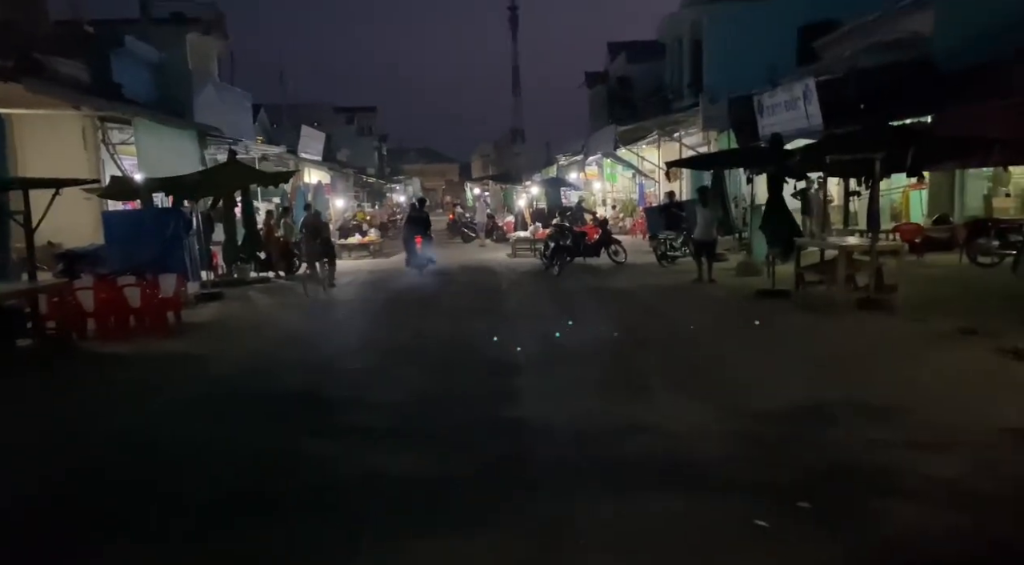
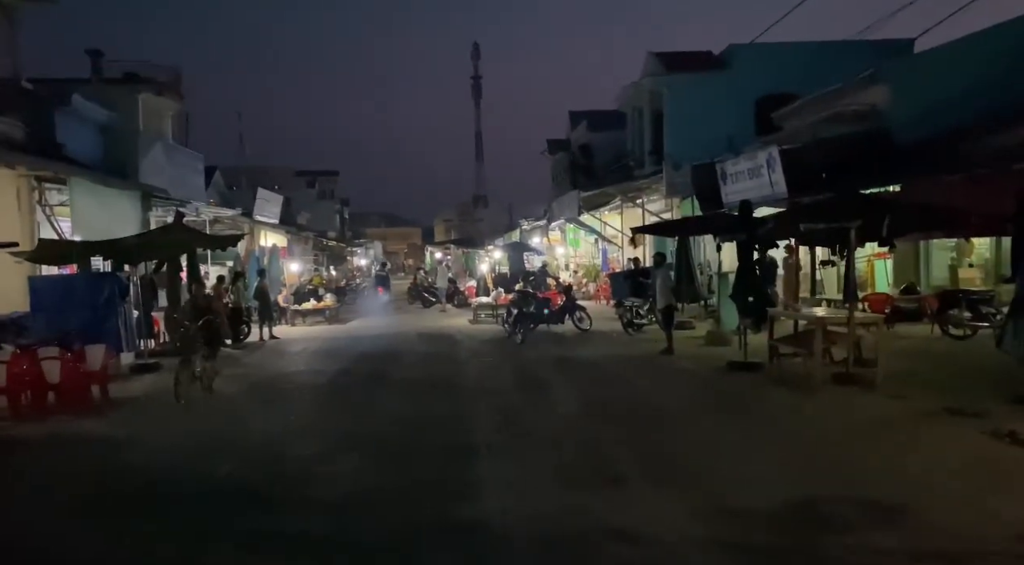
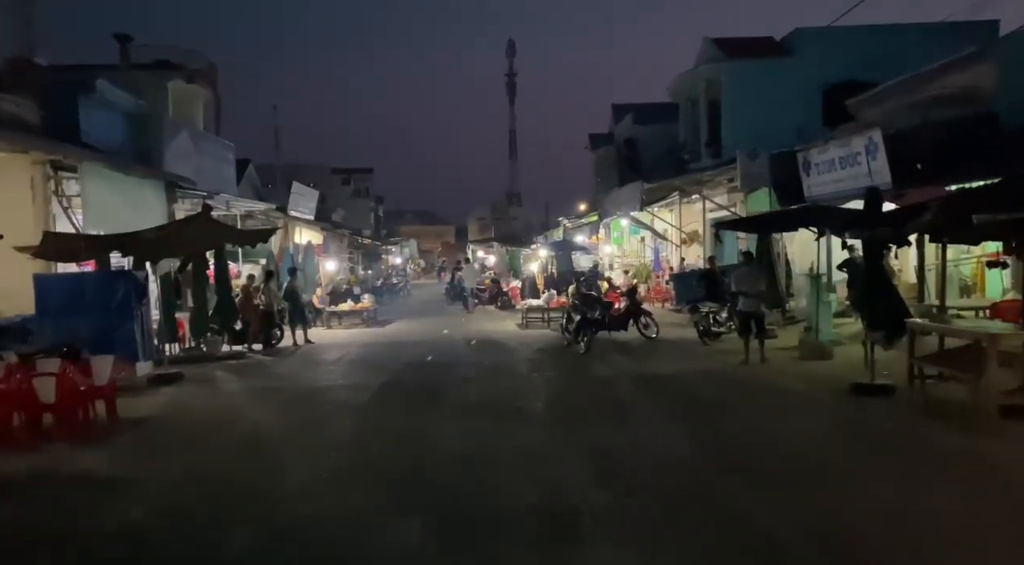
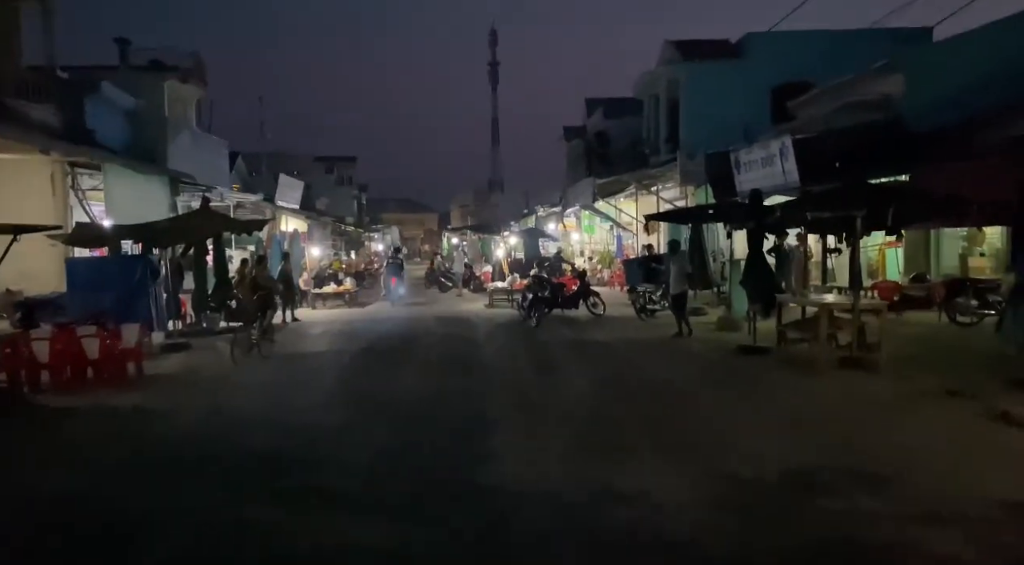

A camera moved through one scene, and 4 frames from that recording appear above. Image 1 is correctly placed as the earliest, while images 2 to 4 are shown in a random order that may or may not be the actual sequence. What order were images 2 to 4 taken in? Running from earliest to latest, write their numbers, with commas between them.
4, 2, 3
